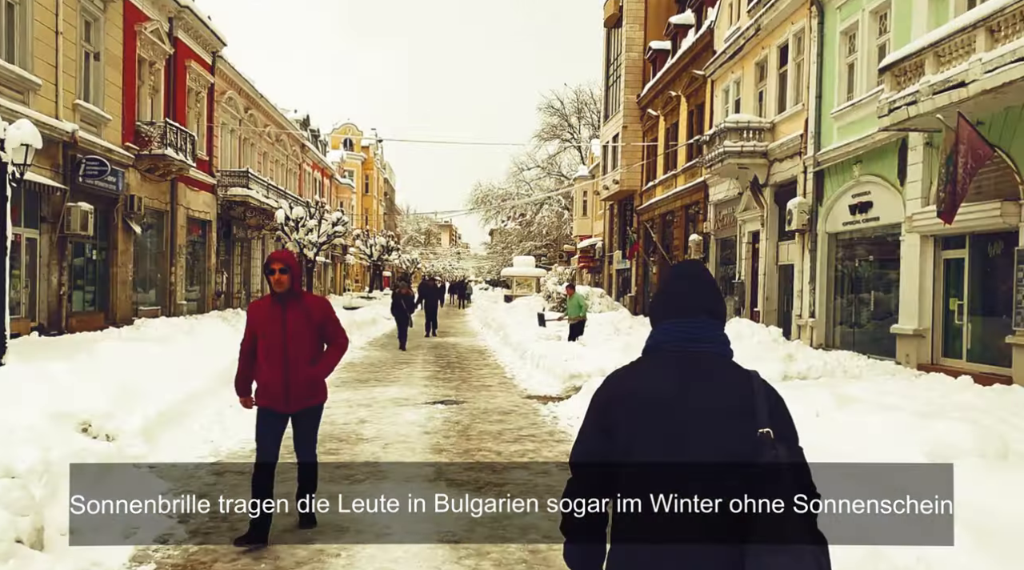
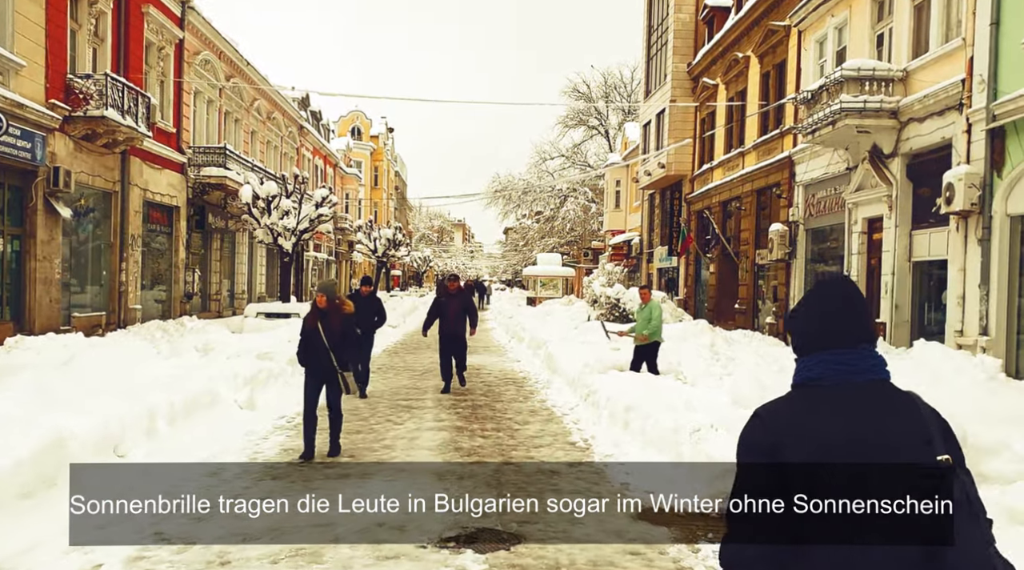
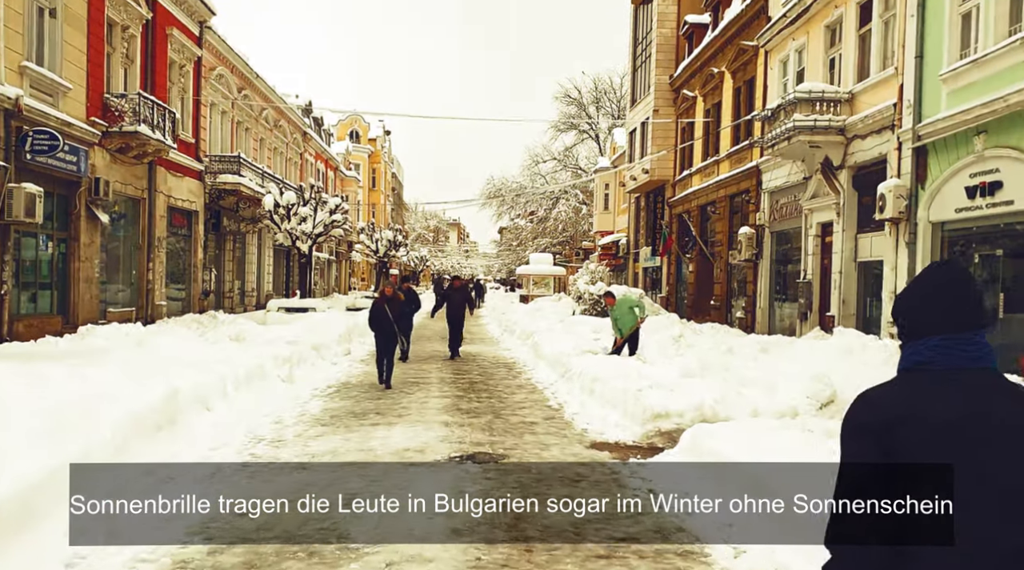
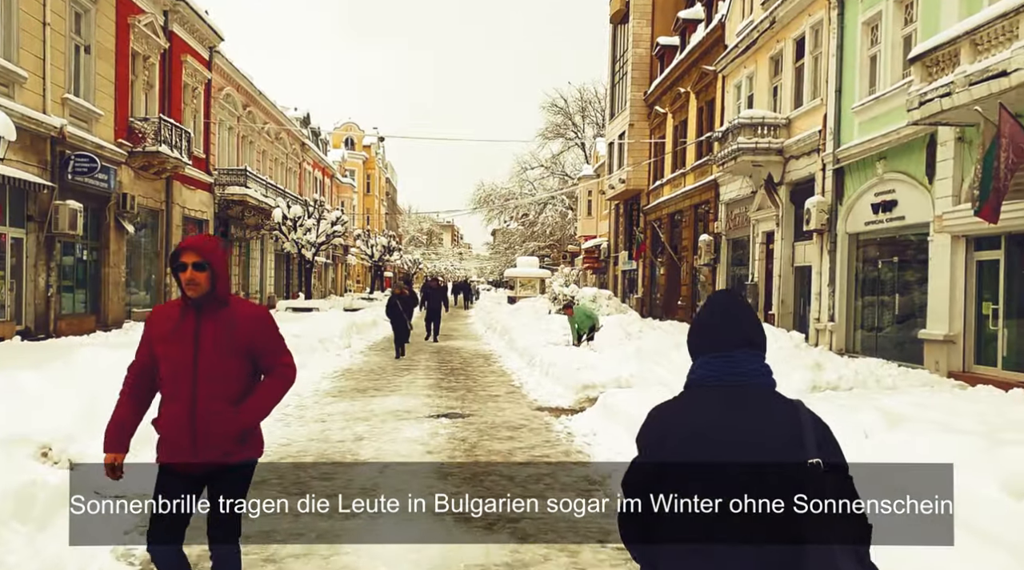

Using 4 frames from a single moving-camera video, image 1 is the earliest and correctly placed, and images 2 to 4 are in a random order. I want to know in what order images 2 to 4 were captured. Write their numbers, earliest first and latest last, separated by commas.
4, 3, 2
